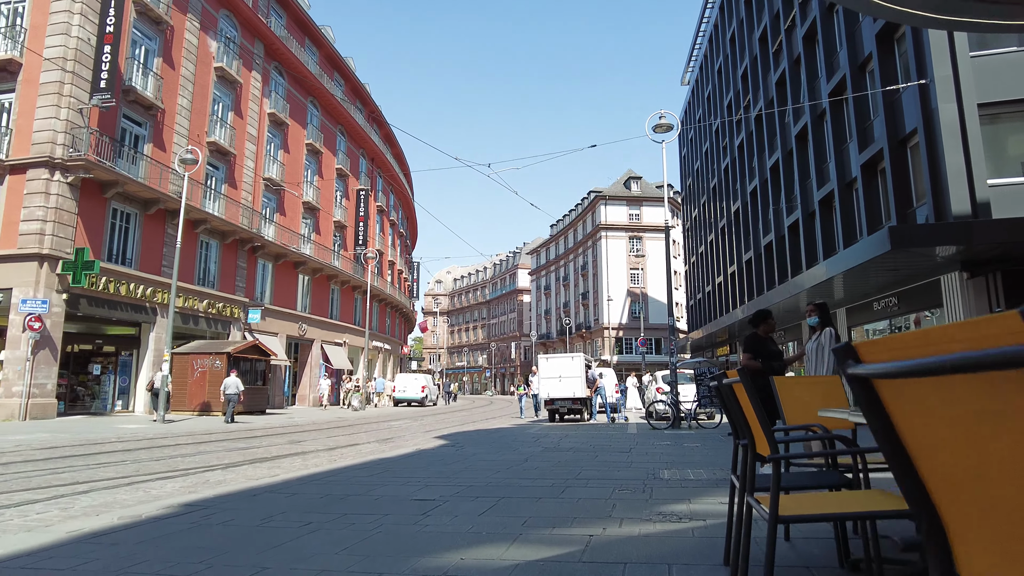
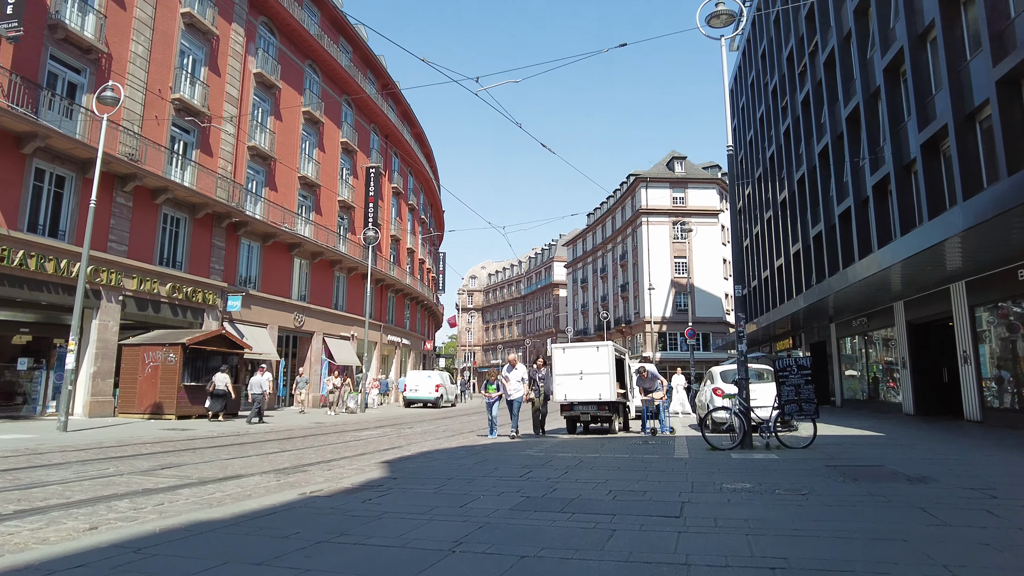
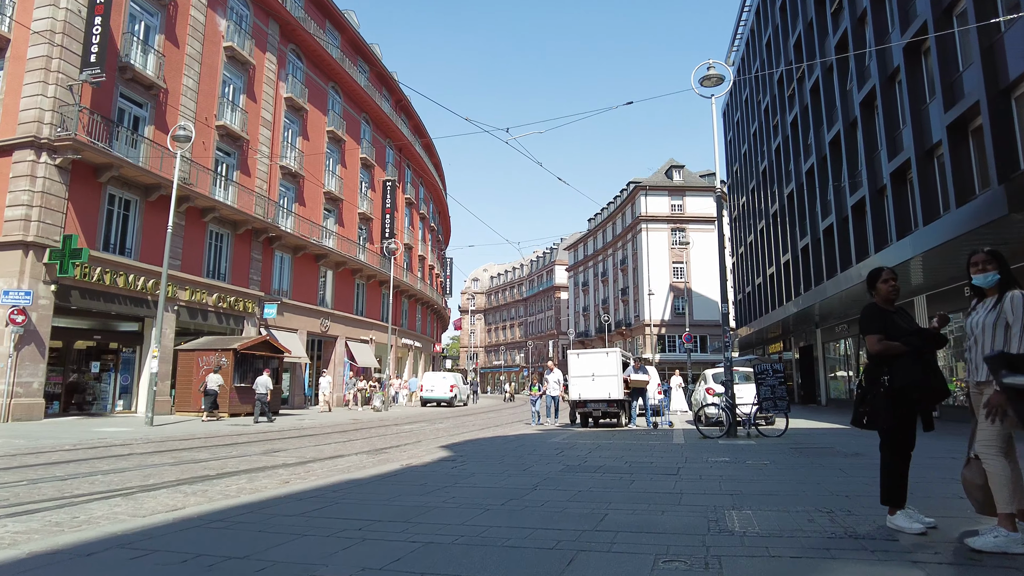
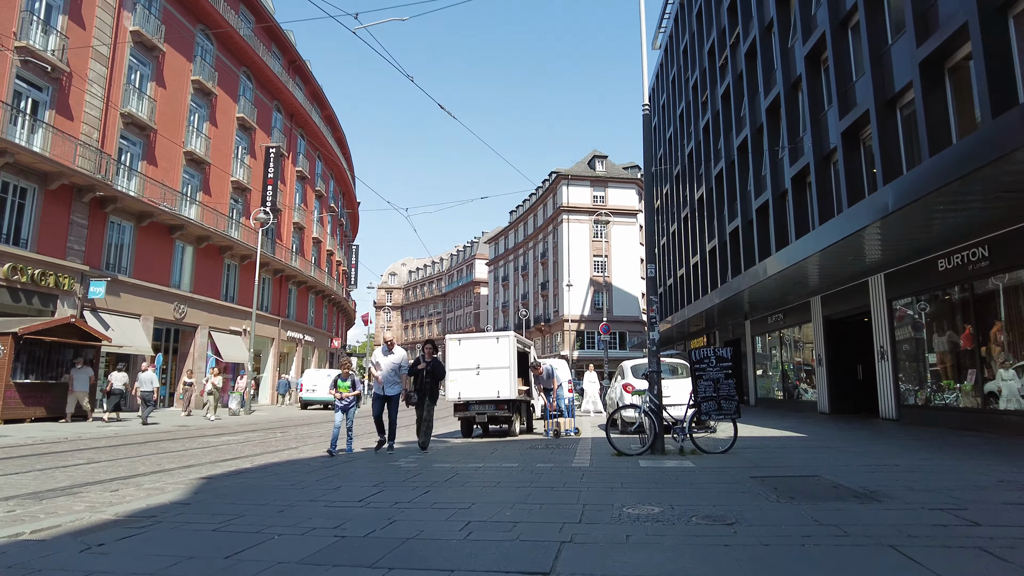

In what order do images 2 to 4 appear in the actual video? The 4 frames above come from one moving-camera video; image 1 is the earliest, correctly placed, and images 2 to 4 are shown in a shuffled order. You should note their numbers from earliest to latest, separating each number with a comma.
3, 2, 4
